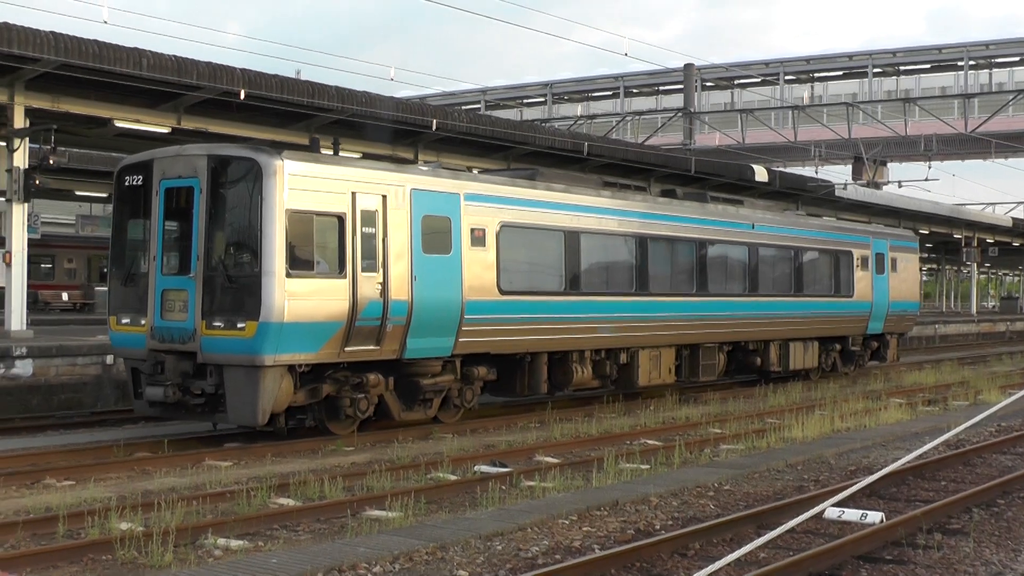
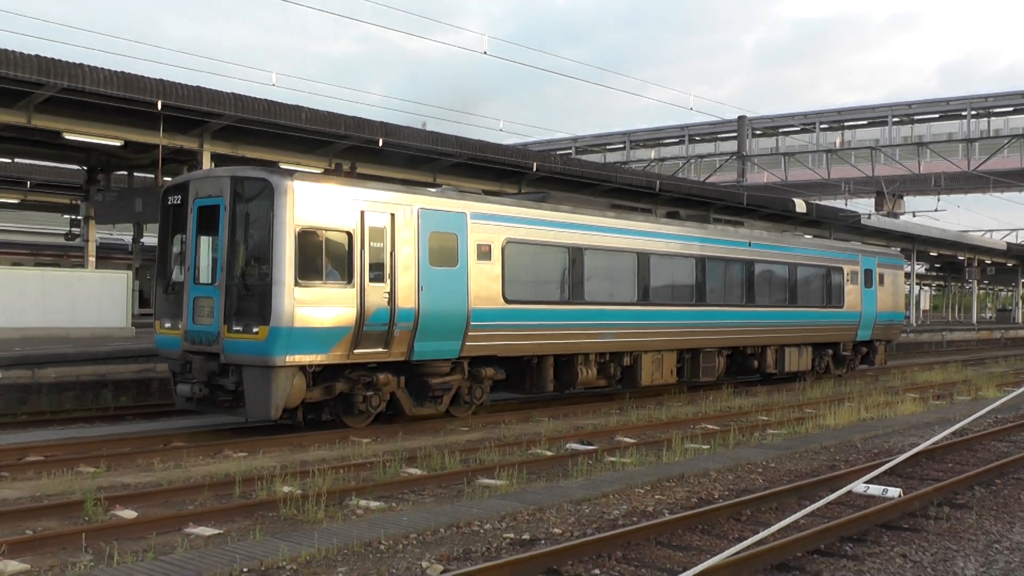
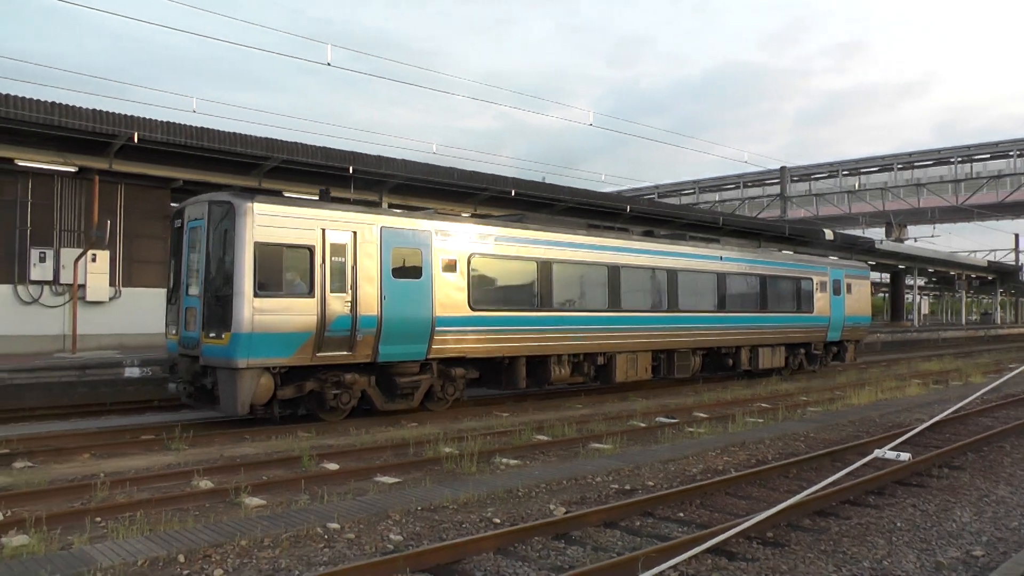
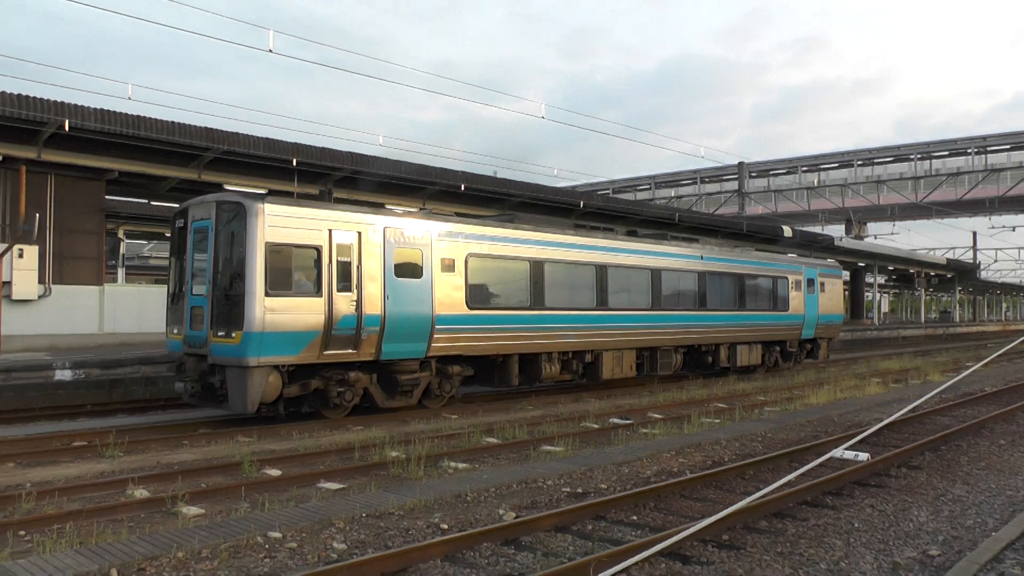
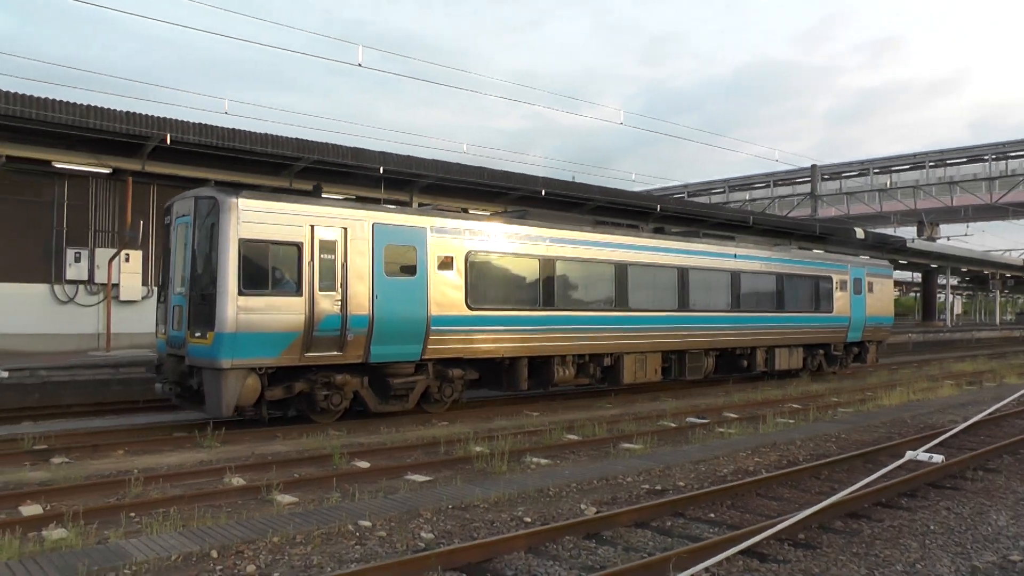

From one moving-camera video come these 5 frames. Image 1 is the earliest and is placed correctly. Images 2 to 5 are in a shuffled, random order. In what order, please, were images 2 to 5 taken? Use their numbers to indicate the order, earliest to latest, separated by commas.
2, 4, 3, 5
